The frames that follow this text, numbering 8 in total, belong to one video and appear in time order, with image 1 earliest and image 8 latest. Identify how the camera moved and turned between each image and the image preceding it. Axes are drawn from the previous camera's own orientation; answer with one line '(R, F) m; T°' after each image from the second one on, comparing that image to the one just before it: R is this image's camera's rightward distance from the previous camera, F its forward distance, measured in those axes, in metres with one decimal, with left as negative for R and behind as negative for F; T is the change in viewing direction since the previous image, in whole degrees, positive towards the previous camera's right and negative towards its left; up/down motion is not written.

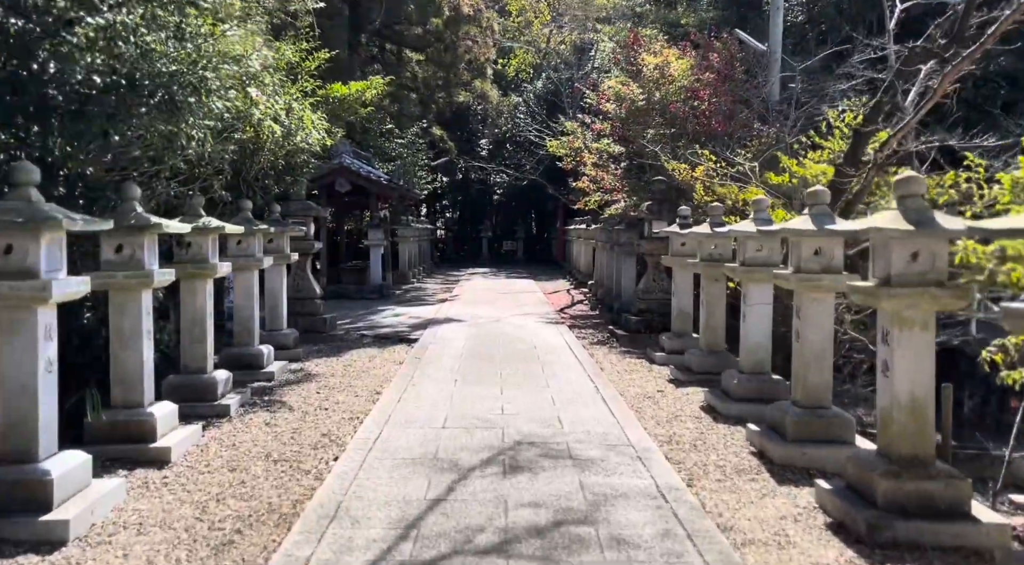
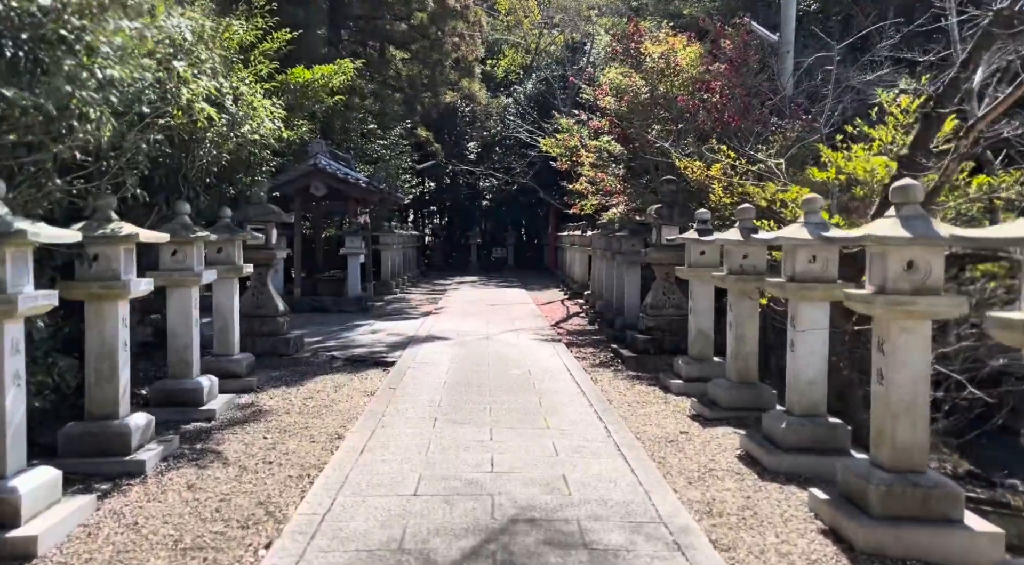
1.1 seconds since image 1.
(0.0, +1.3) m; +1°
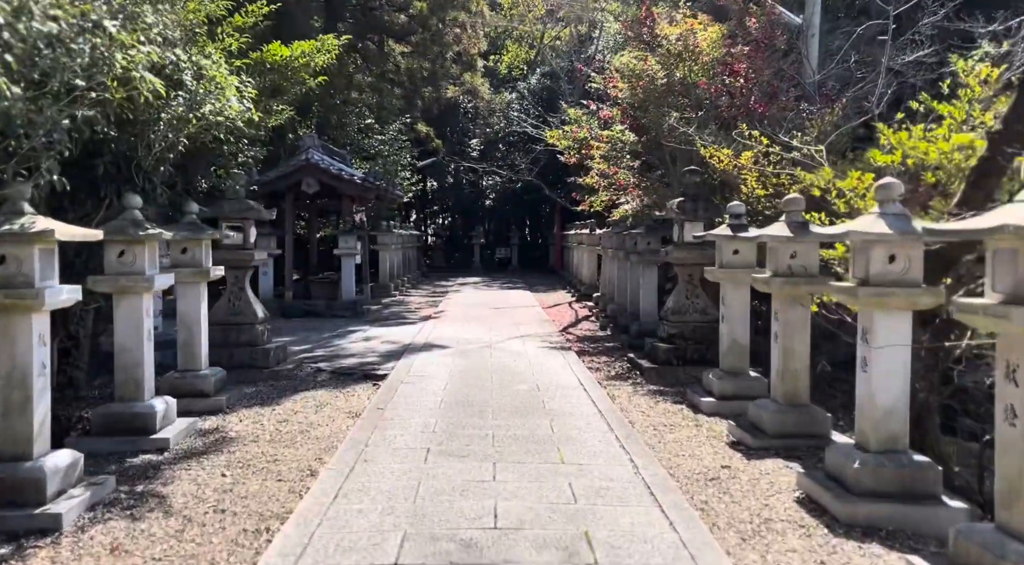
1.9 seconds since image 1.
(0.0, +1.0) m; 0°
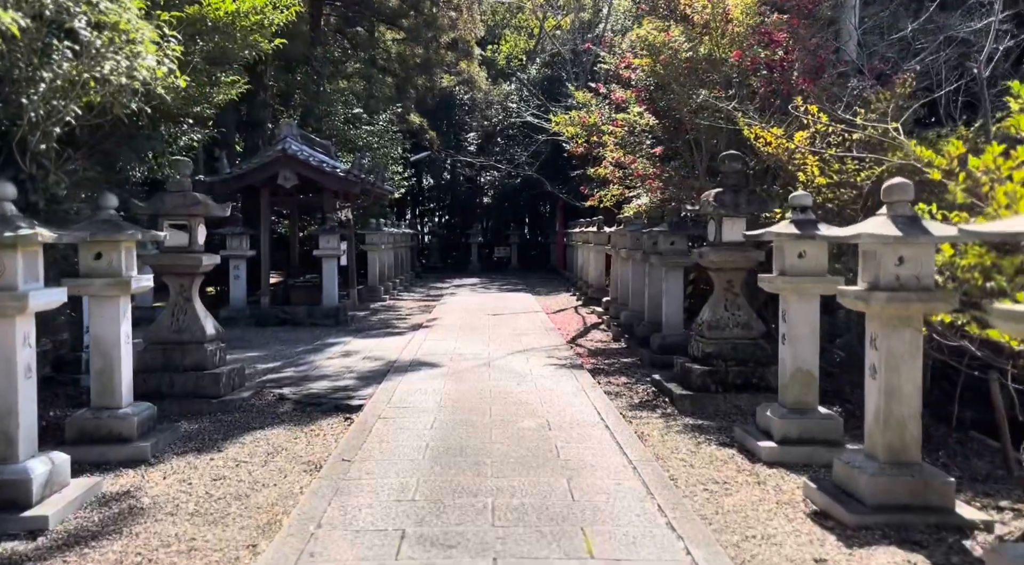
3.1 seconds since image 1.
(0.0, +1.4) m; 0°
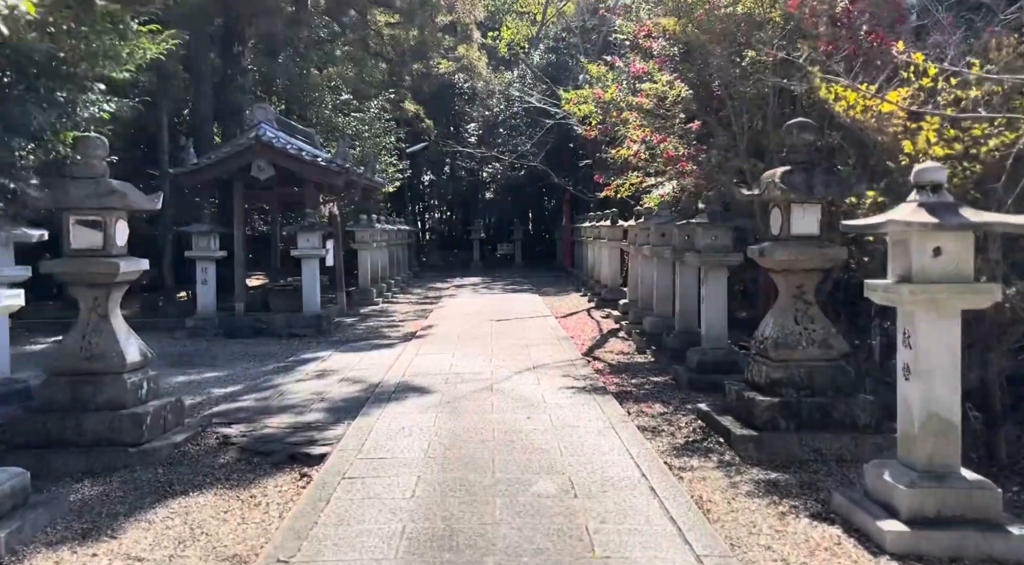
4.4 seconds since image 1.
(0.0, +1.6) m; 0°
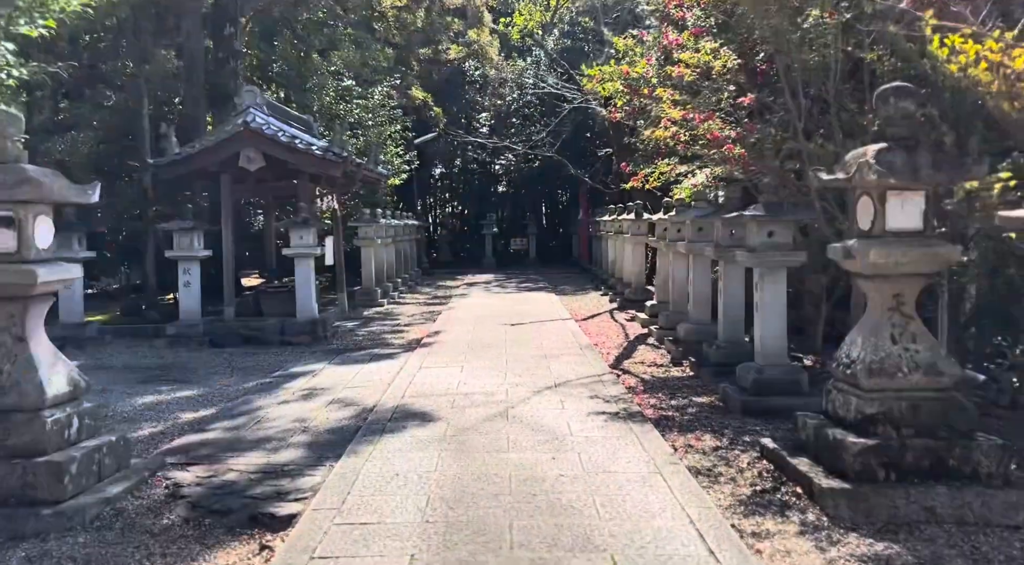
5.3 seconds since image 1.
(0.0, +1.1) m; -1°
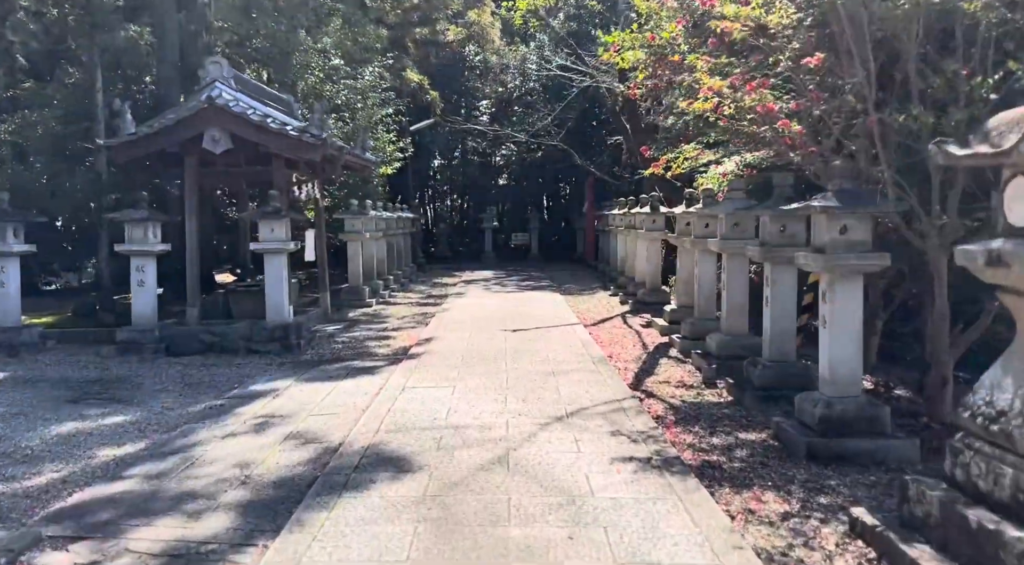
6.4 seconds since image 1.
(0.0, +1.3) m; 0°
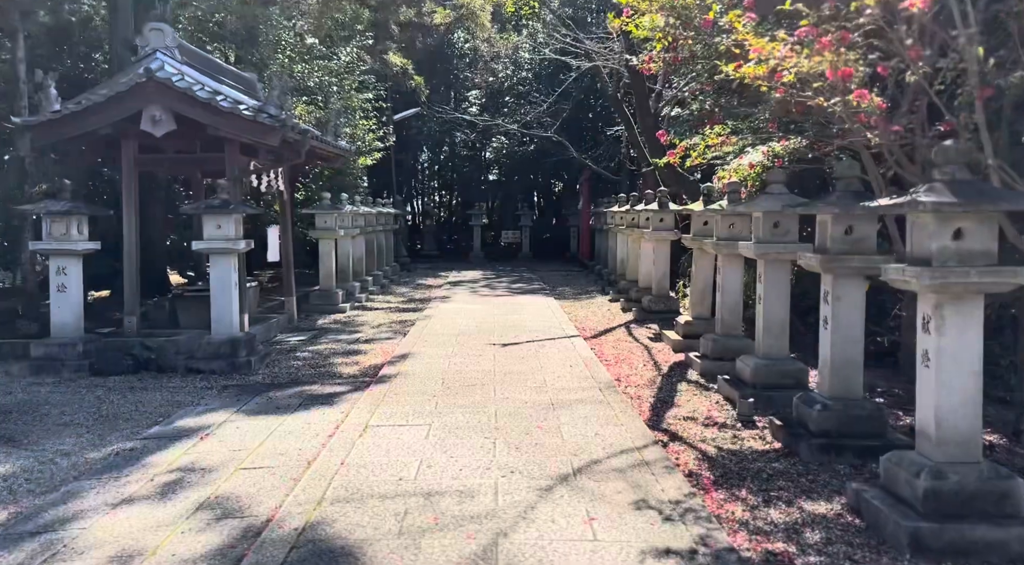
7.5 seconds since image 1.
(0.0, +1.3) m; +1°
